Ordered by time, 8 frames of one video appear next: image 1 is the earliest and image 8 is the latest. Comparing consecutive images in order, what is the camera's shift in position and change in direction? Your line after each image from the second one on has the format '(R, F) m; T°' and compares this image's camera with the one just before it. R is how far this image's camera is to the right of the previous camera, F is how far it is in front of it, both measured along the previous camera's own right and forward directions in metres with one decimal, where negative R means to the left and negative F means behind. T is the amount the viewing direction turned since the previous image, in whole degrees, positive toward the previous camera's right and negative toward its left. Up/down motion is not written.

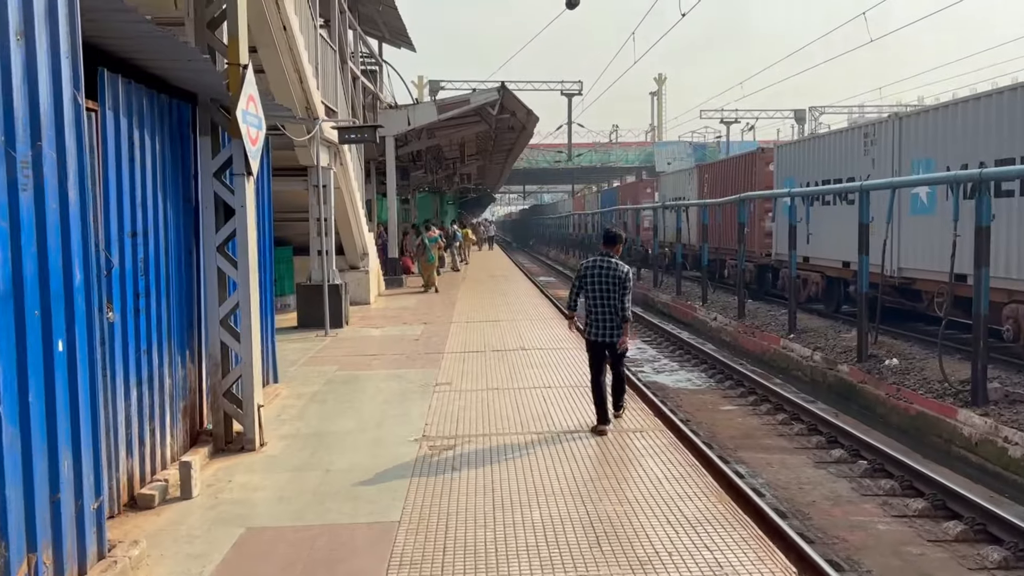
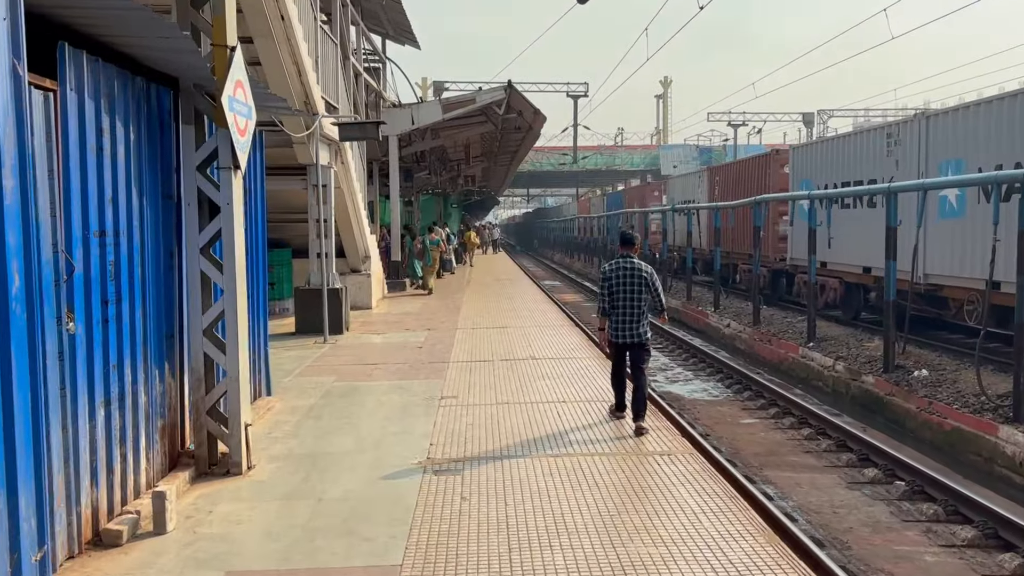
(-0.1, +0.5) m; 0°
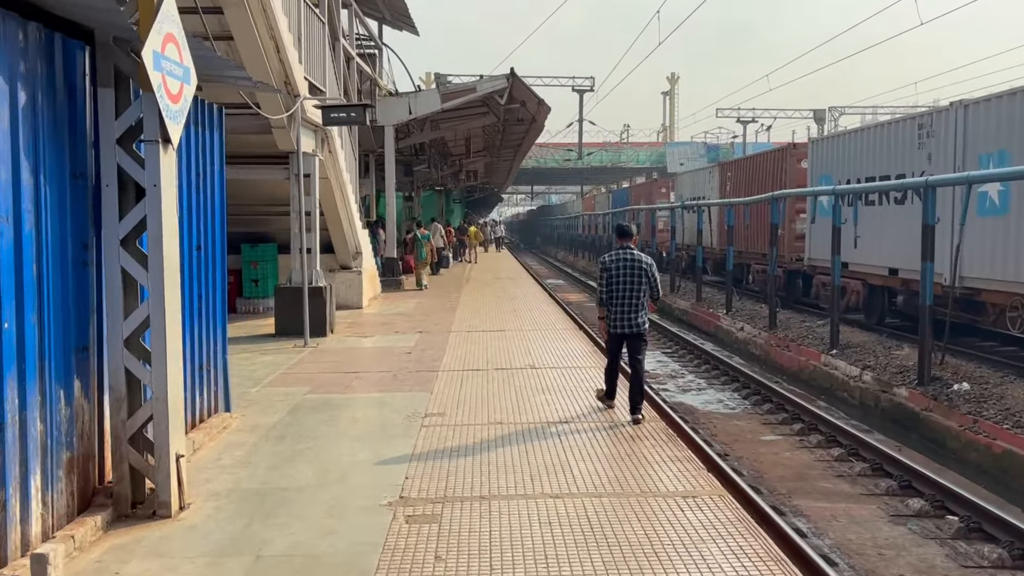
(+0.1, +0.9) m; 0°
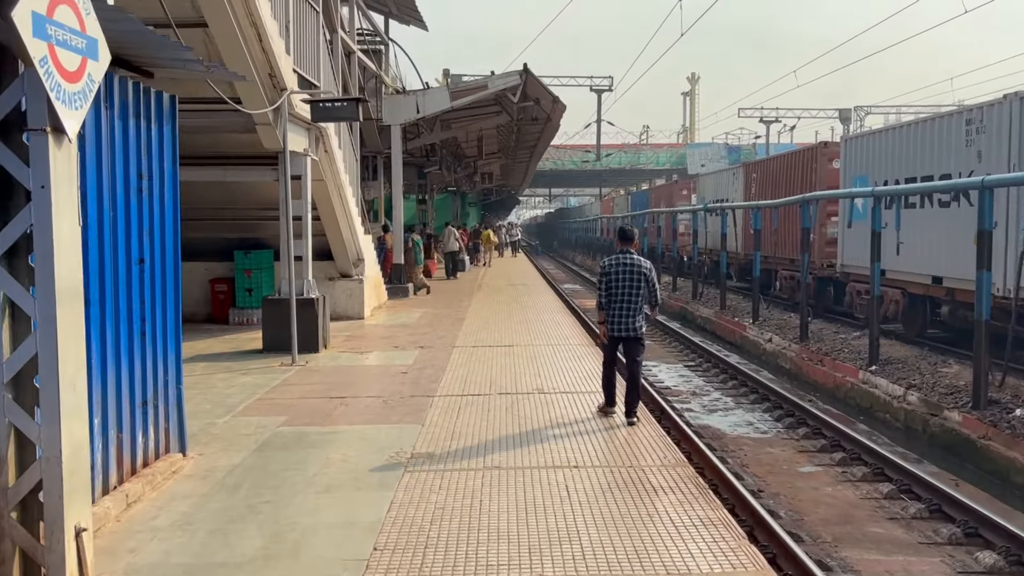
(+0.1, +0.9) m; -1°
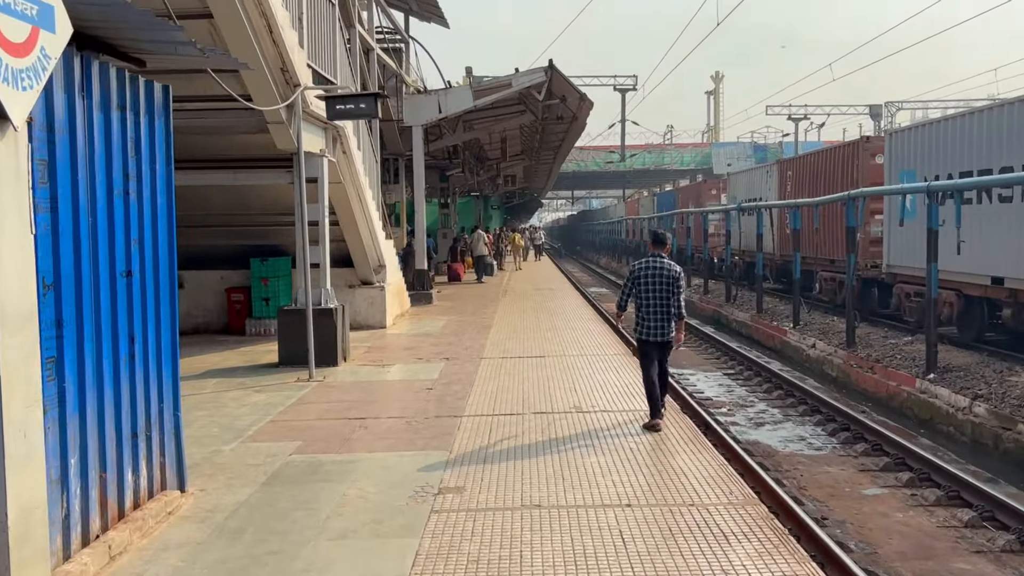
(-0.1, +0.7) m; -1°
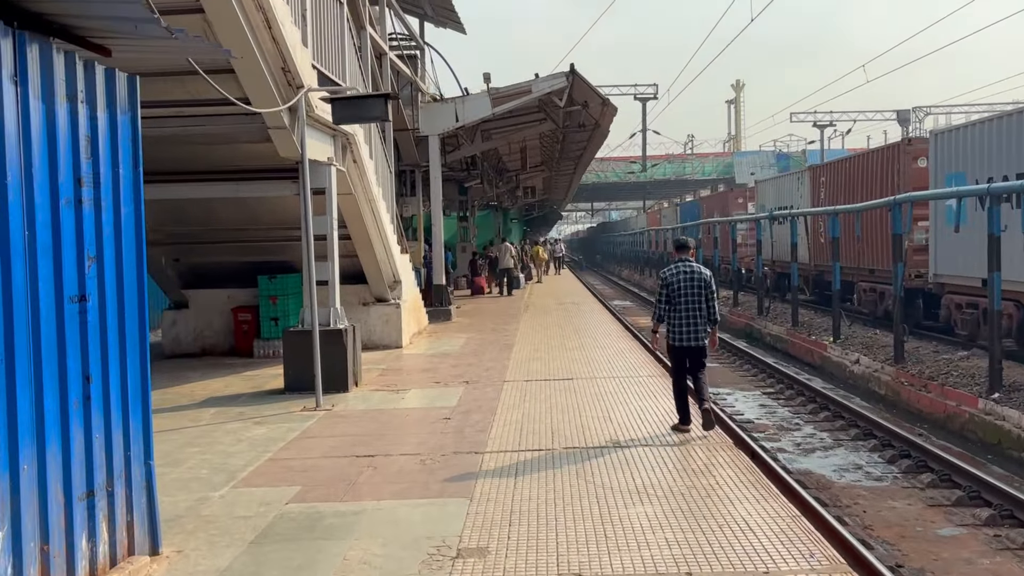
(0.0, +0.7) m; -1°
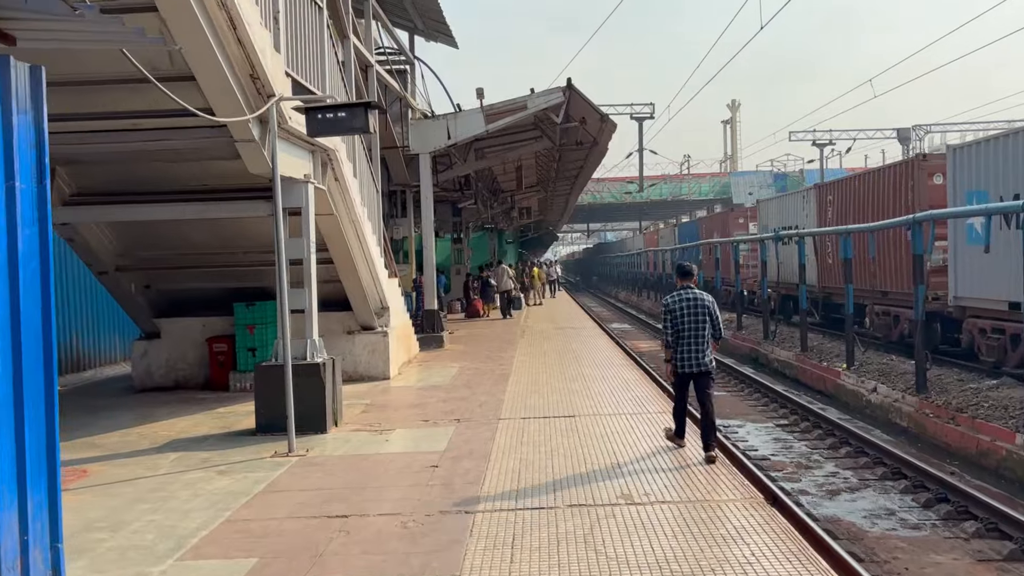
(0.0, +0.8) m; 0°
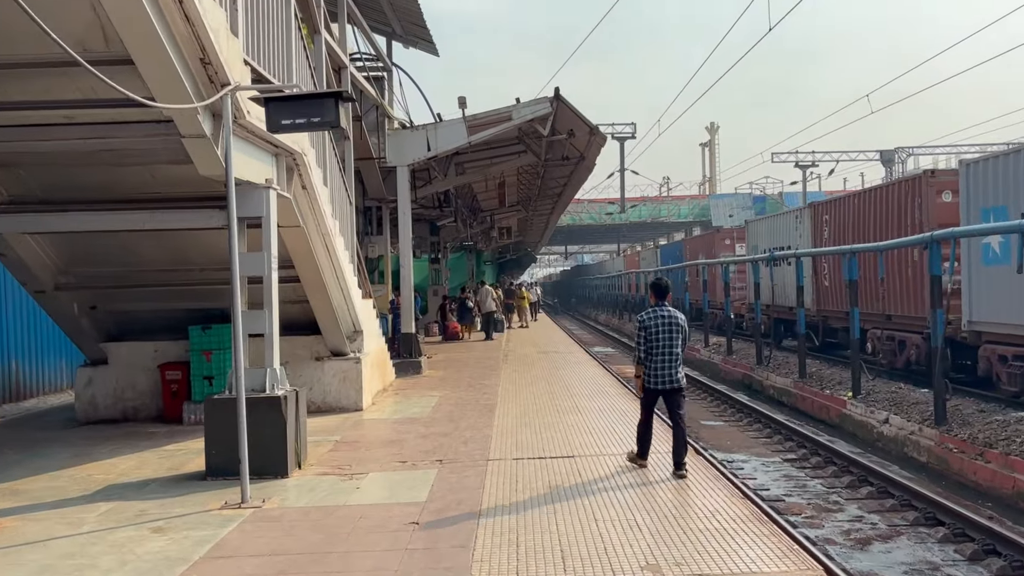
(-0.1, +1.0) m; +2°
